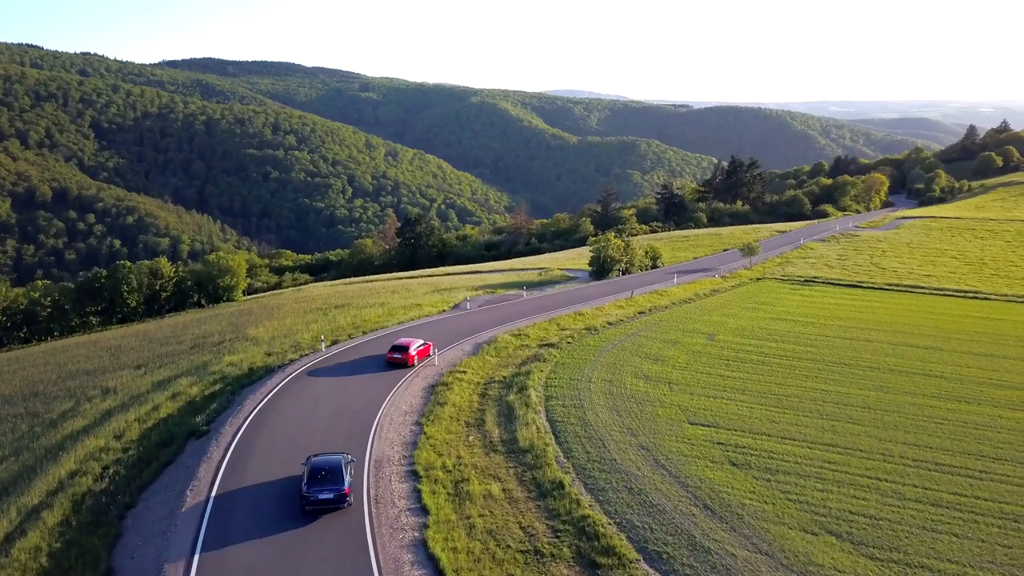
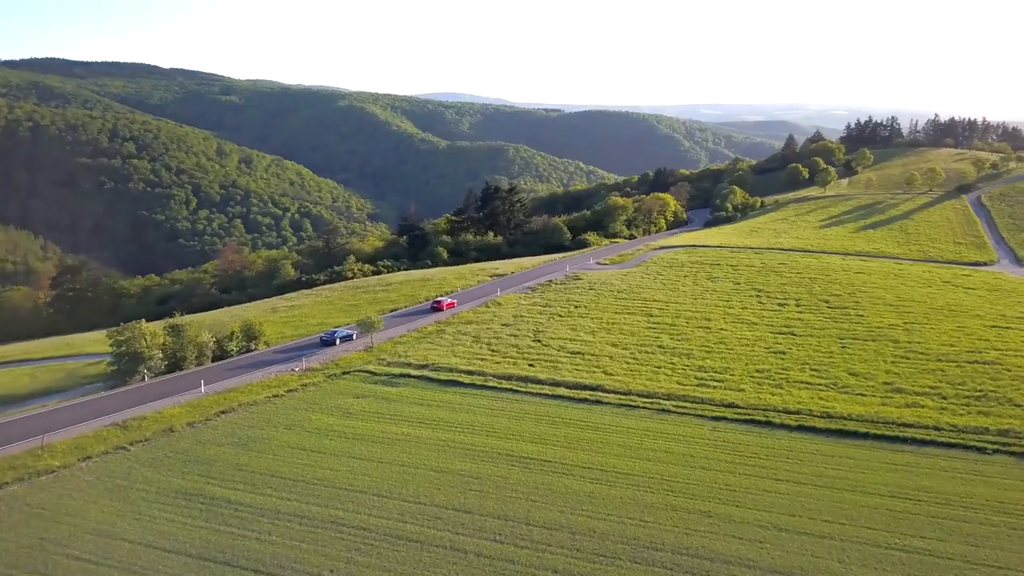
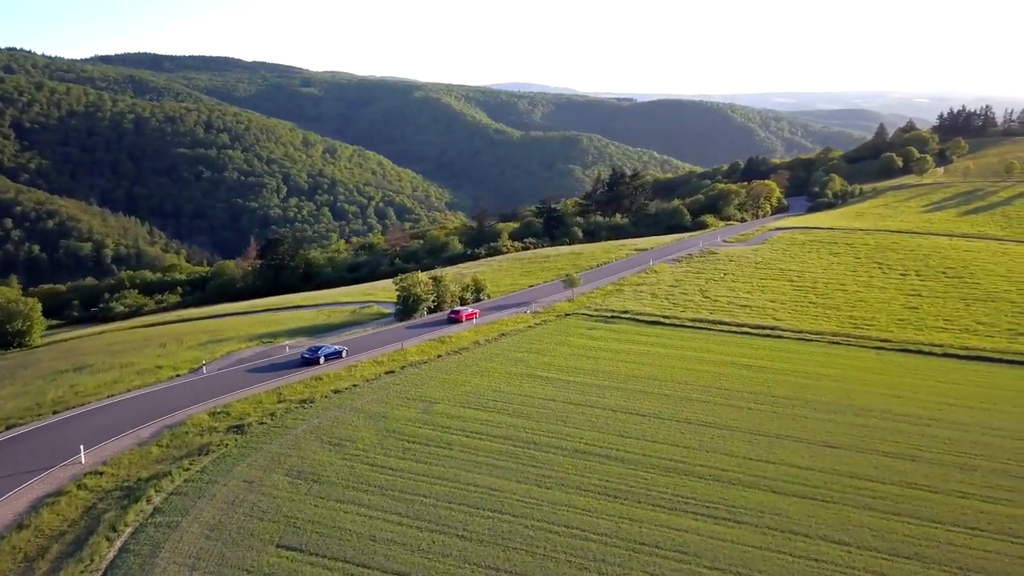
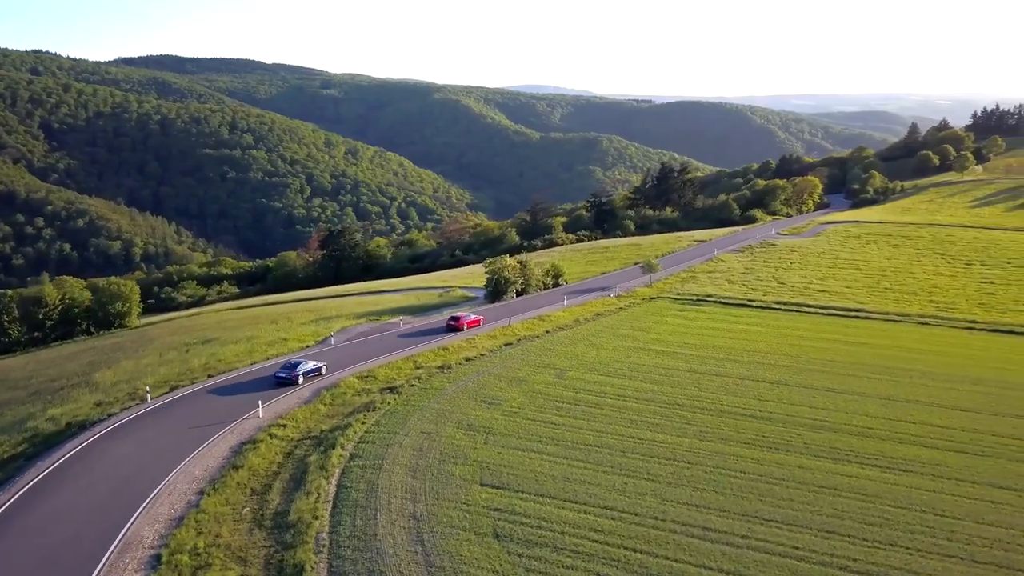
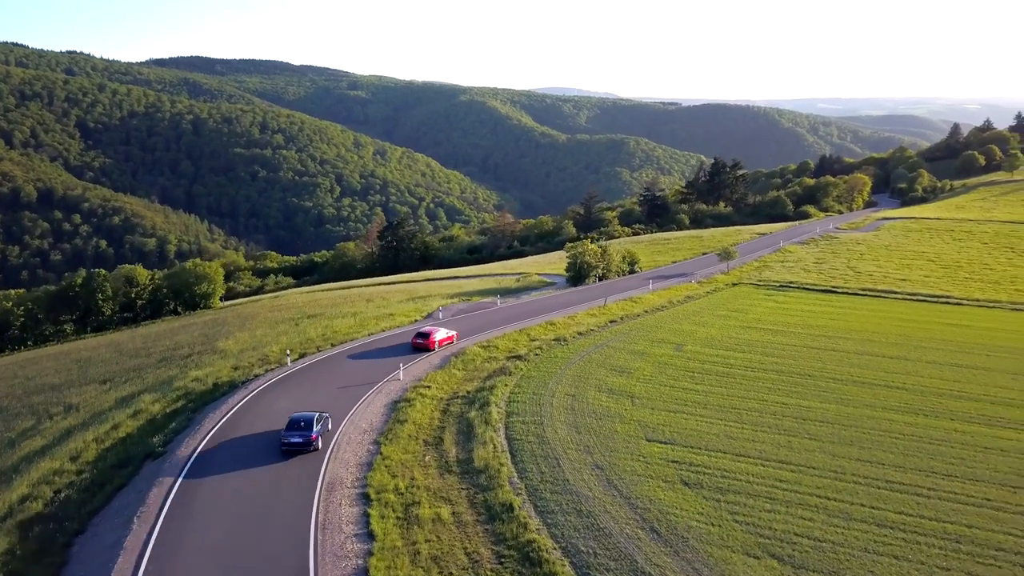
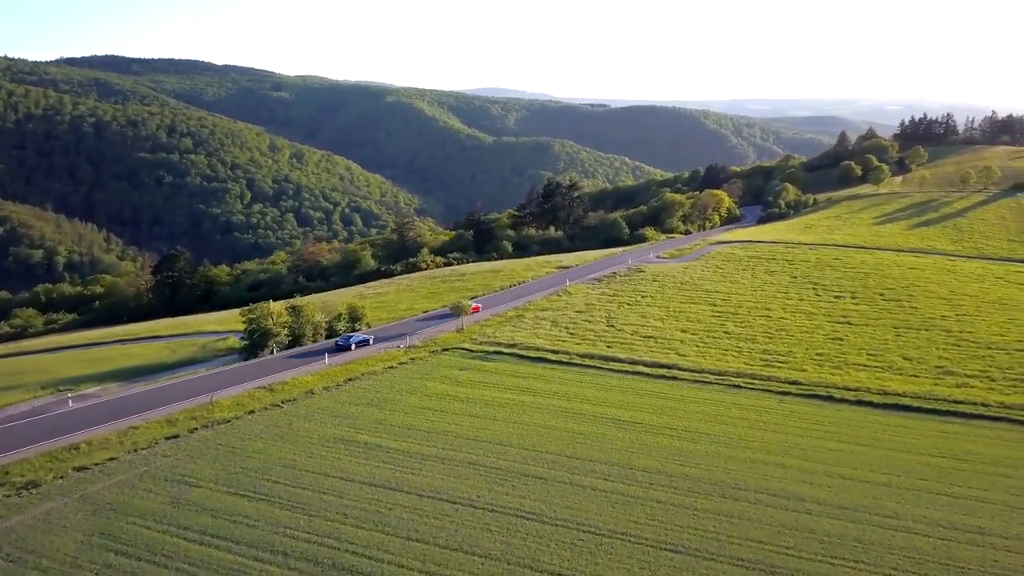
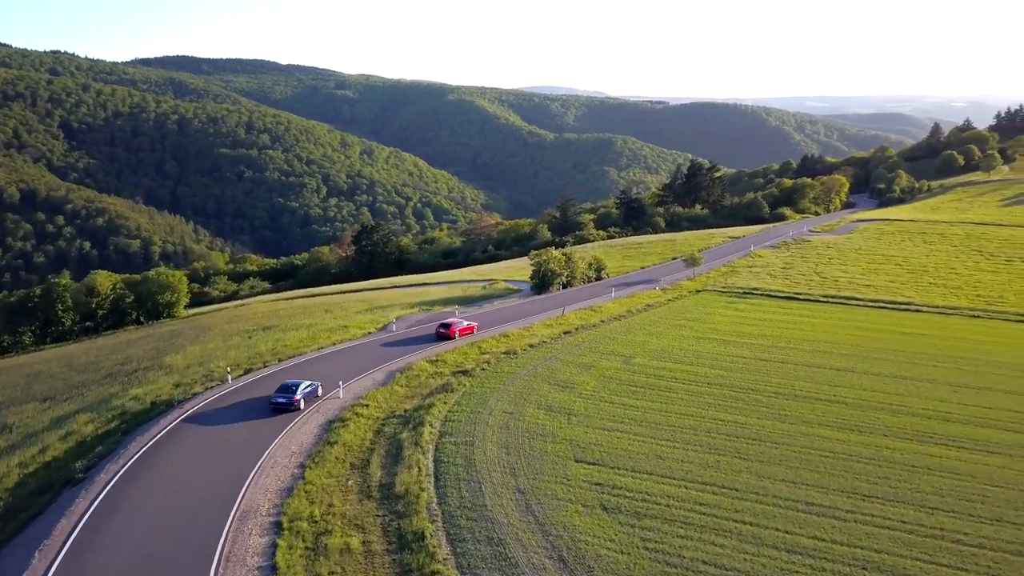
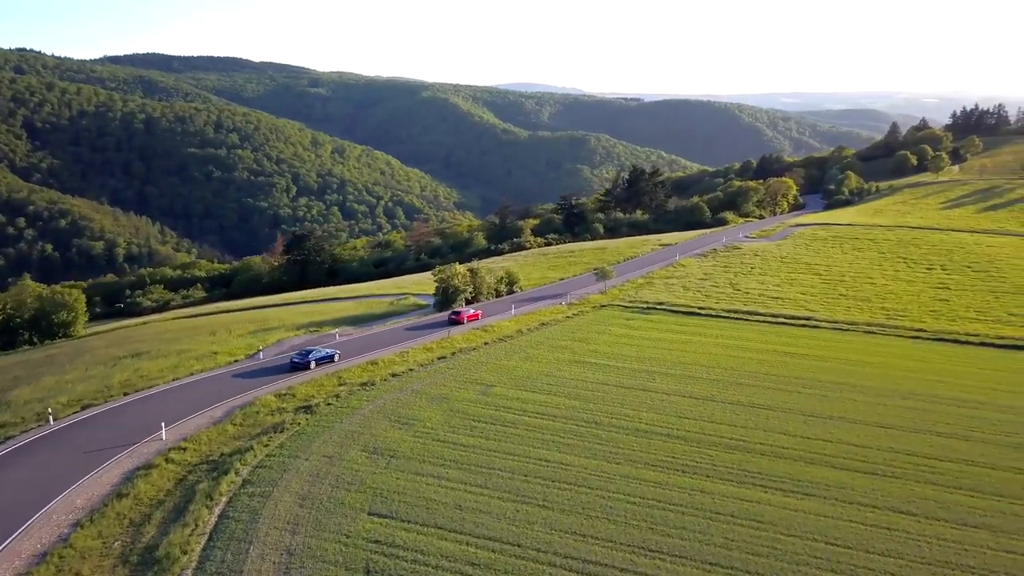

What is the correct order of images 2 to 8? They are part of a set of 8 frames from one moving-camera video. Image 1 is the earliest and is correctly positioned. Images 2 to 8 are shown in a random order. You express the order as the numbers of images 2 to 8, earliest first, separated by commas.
5, 7, 4, 8, 3, 6, 2
